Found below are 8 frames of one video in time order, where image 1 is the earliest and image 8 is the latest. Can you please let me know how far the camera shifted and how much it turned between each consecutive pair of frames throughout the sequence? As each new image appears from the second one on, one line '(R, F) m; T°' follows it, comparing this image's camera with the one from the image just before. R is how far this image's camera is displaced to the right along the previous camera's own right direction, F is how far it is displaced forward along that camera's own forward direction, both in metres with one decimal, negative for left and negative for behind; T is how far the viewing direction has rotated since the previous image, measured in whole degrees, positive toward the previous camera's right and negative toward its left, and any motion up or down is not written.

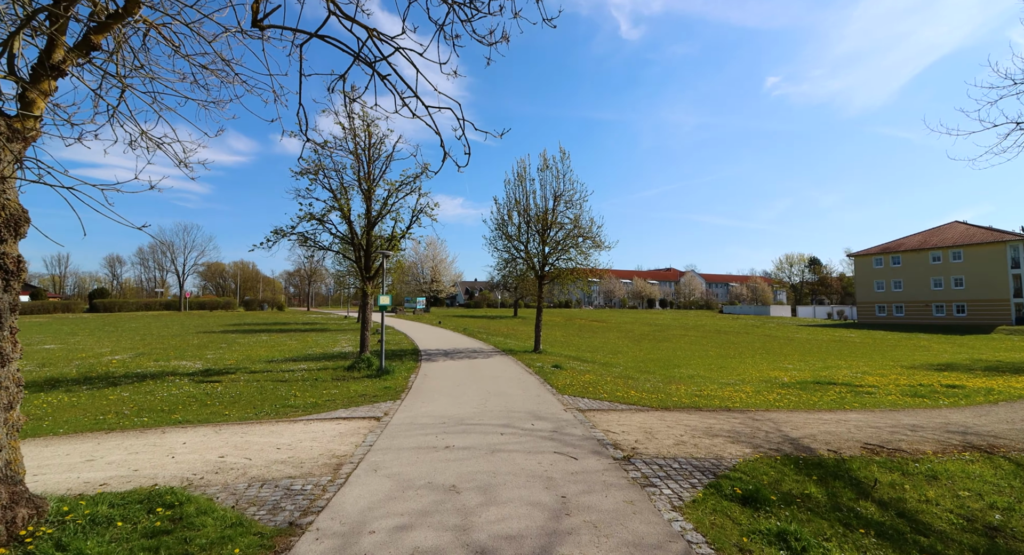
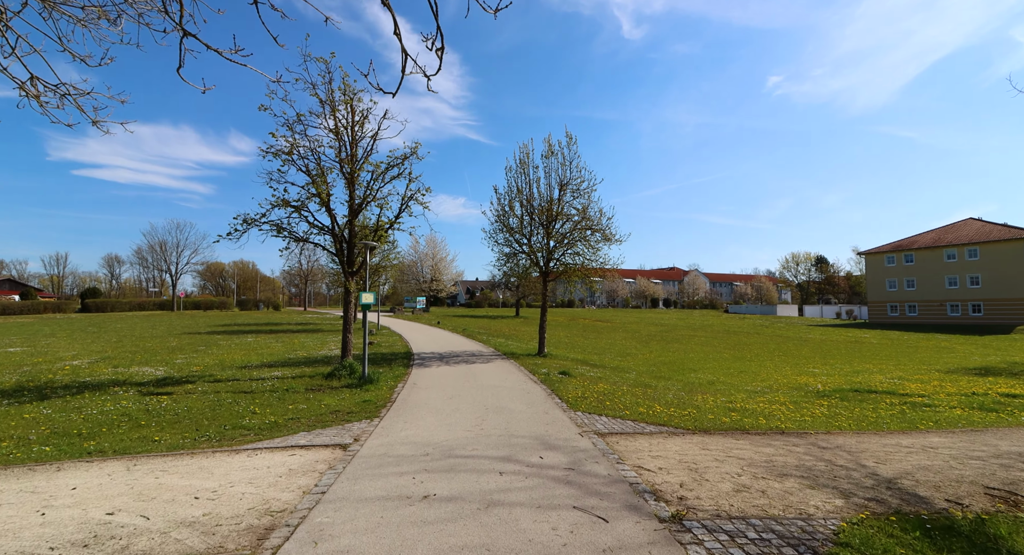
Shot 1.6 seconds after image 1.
(0.0, +2.0) m; 0°
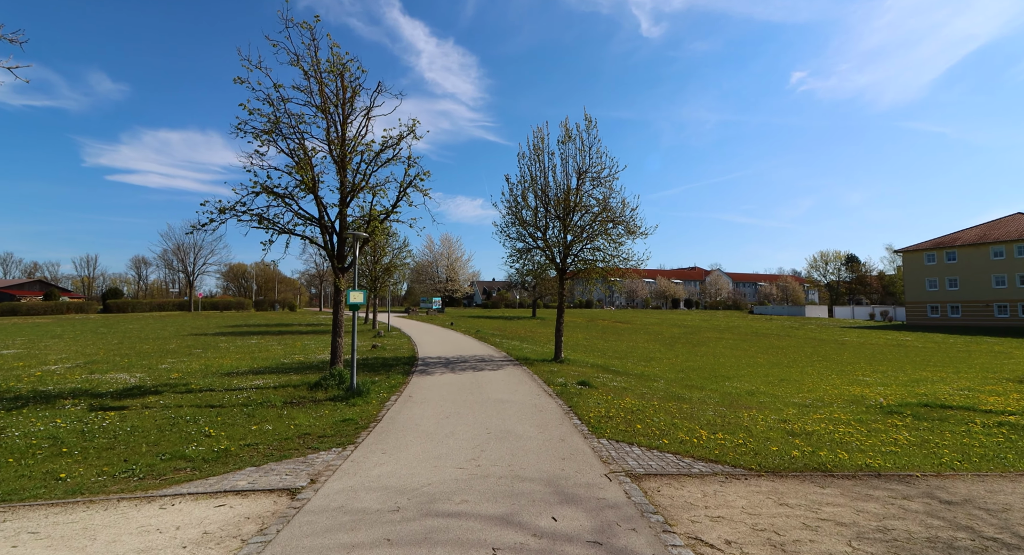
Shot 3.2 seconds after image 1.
(+0.2, +2.0) m; -2°
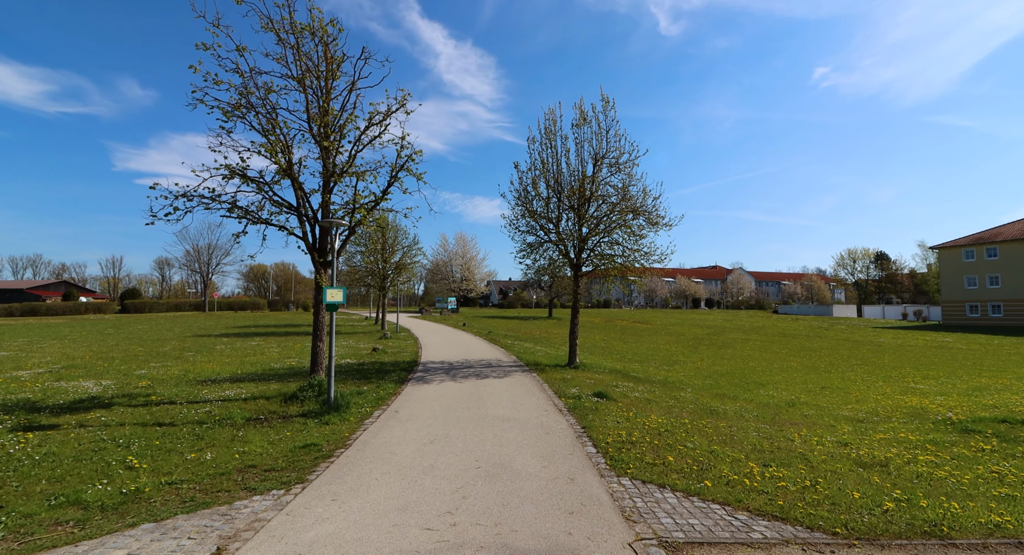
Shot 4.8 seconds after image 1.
(+0.3, +1.8) m; -2°
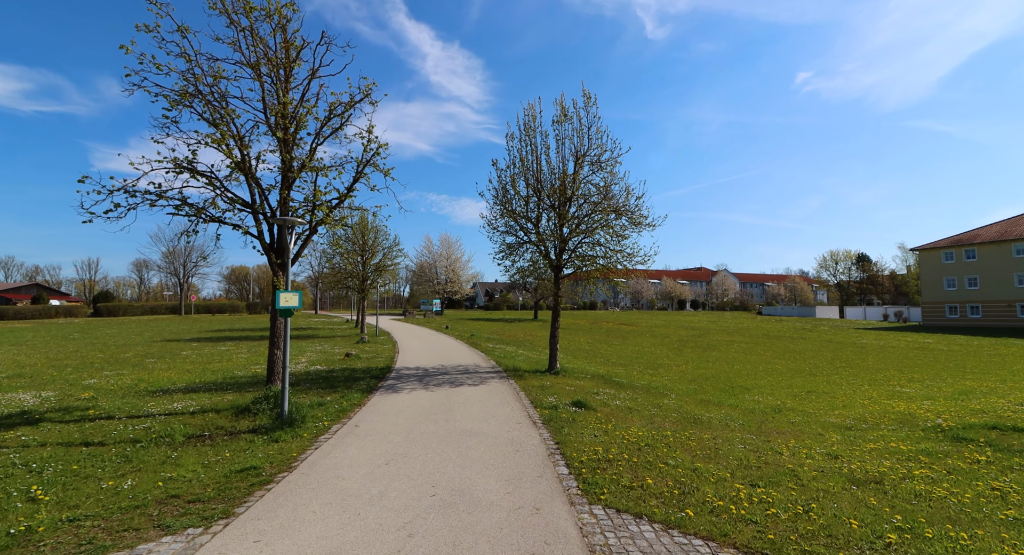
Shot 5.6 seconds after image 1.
(+0.3, +0.7) m; +2°
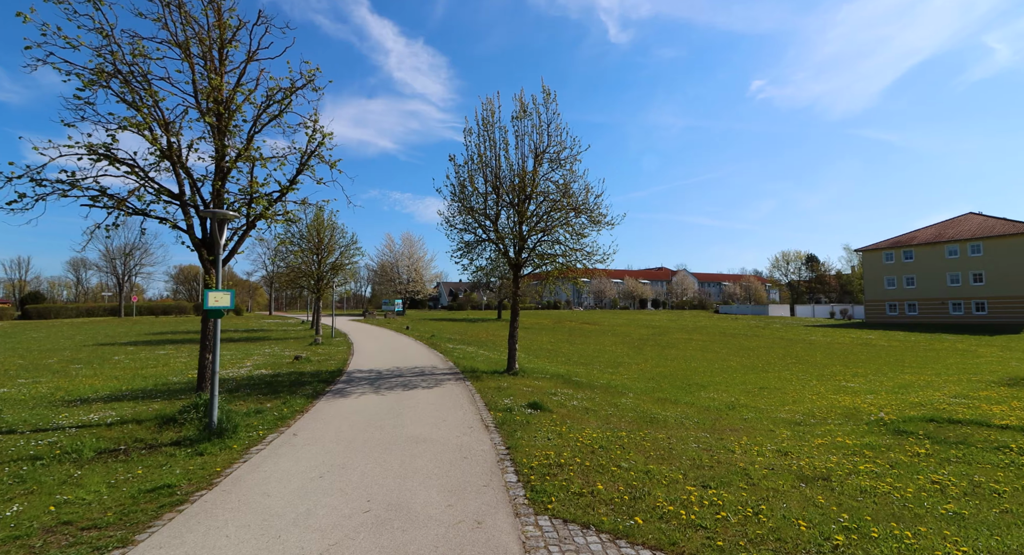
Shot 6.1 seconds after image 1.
(+0.3, +0.4) m; +4°
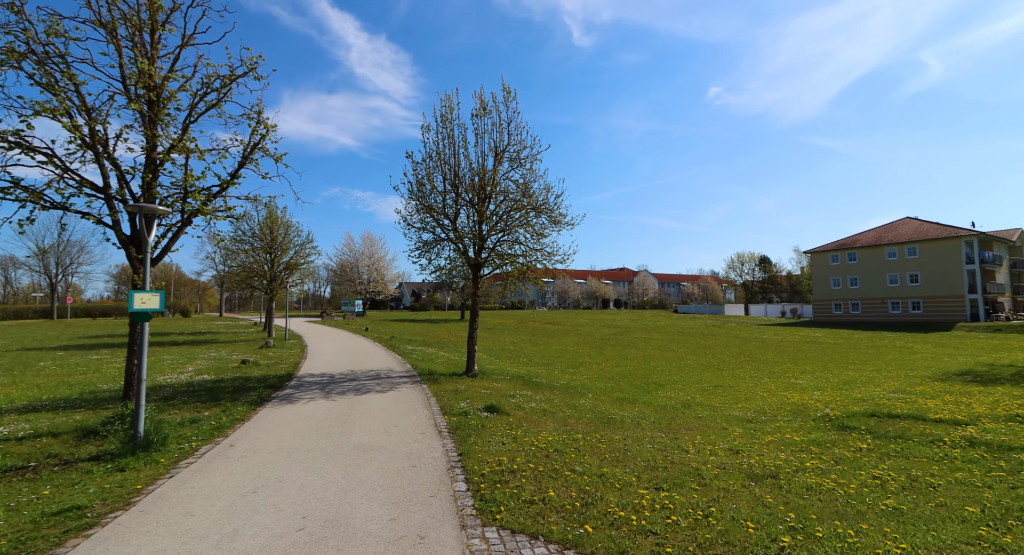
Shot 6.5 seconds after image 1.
(+0.2, +0.2) m; +4°
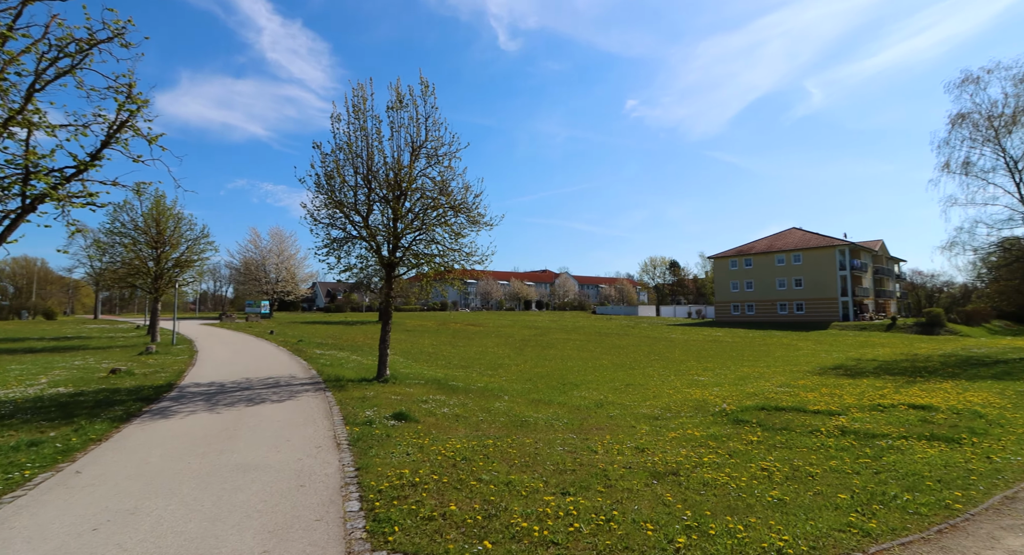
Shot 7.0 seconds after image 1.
(+0.3, +0.3) m; +9°
